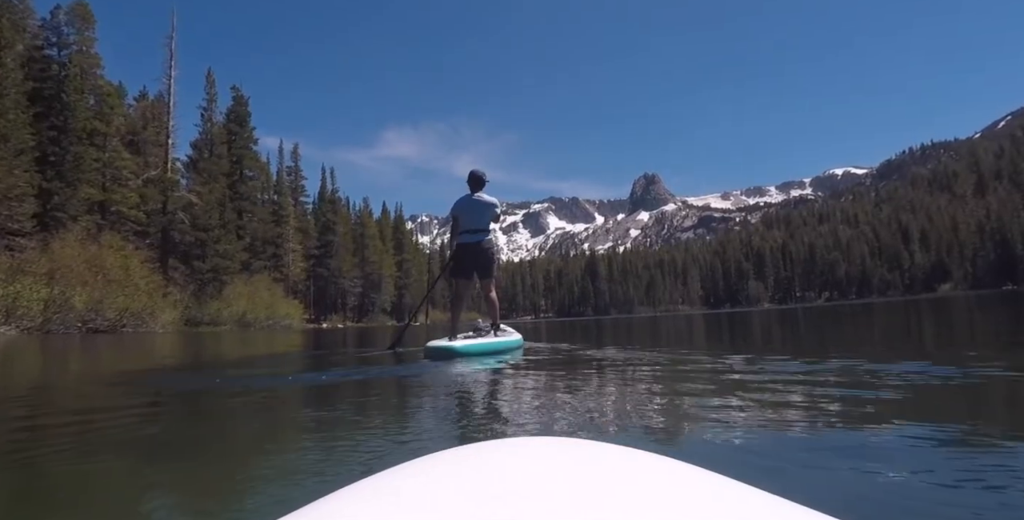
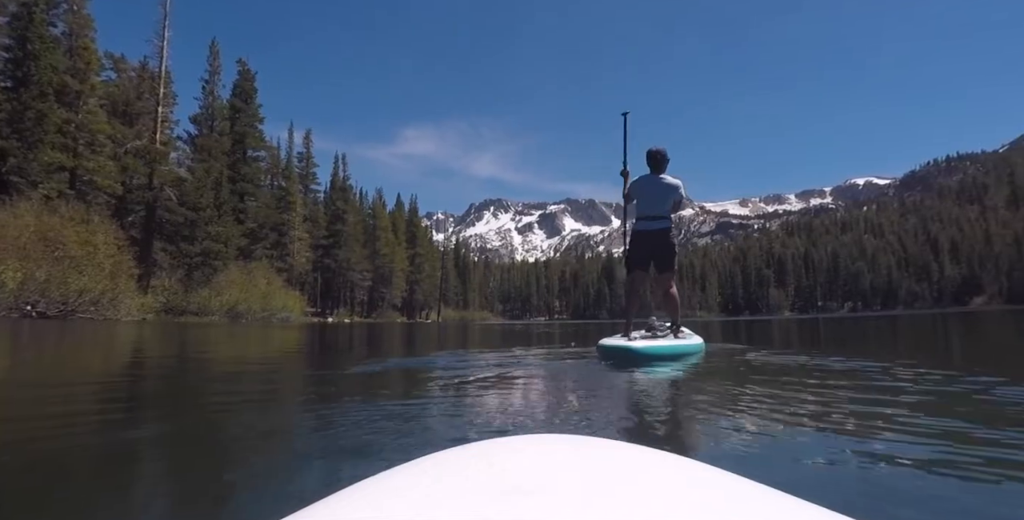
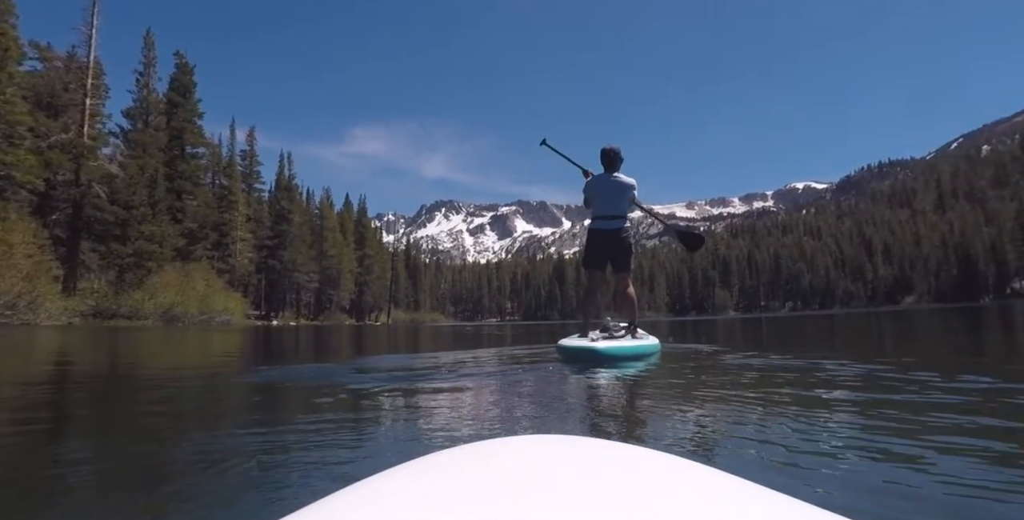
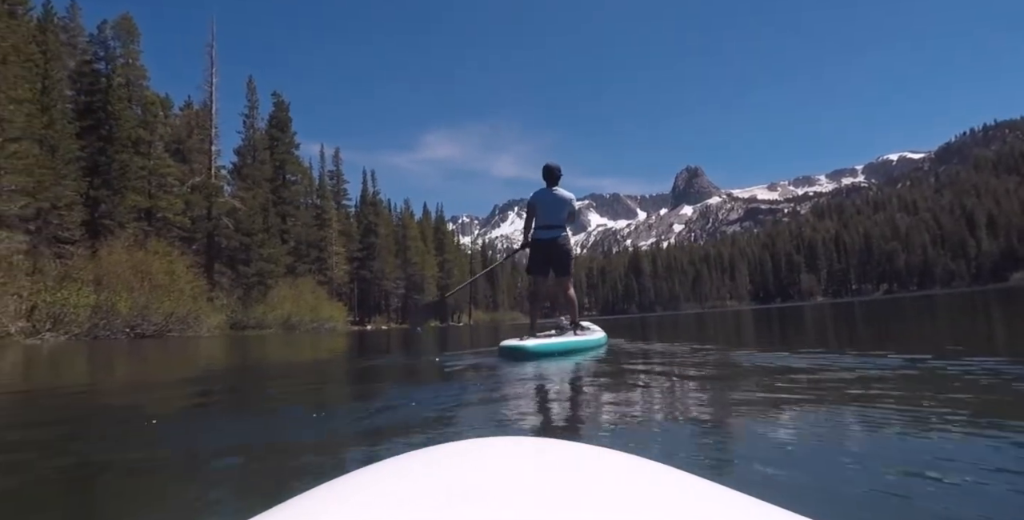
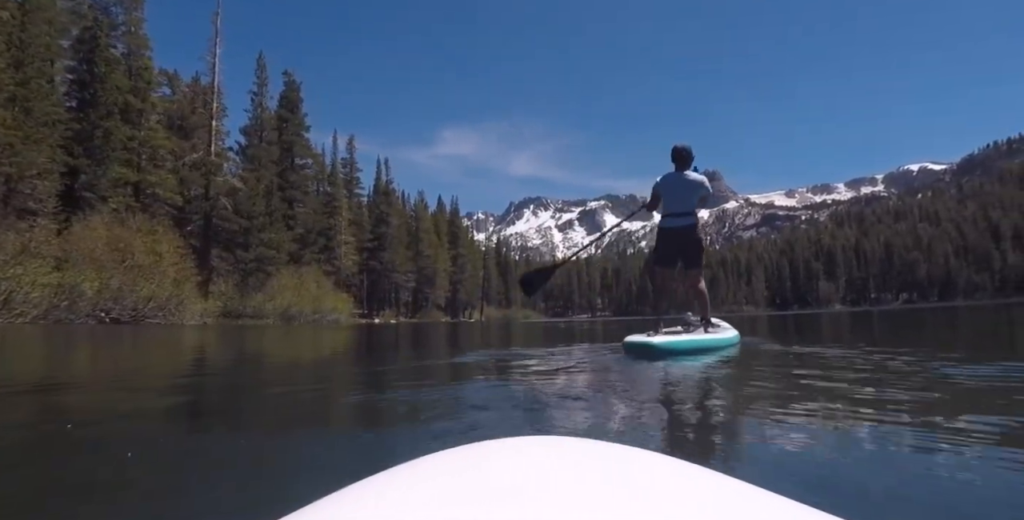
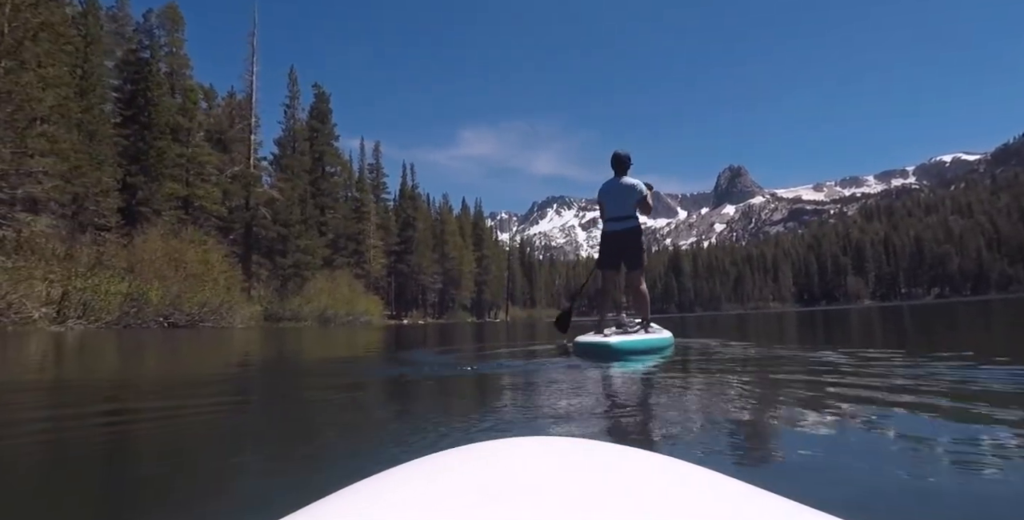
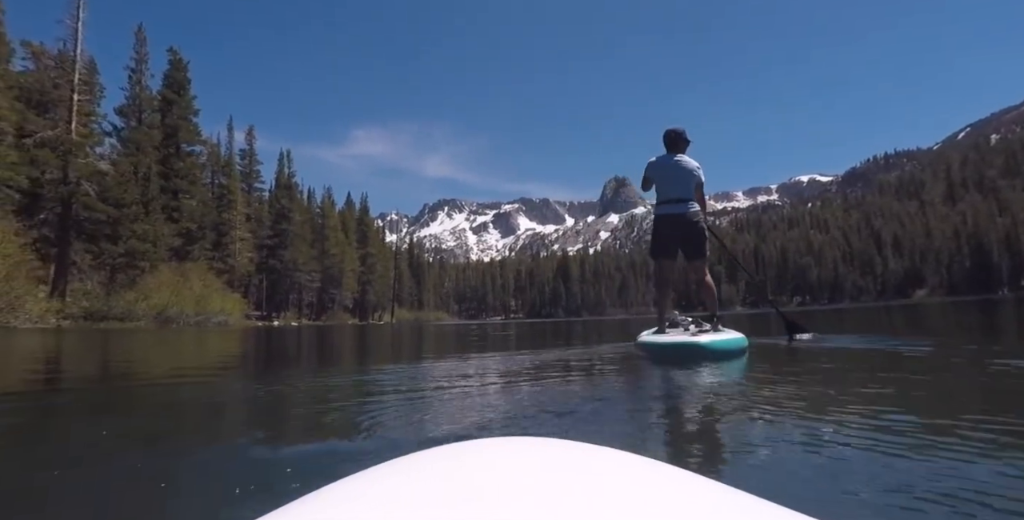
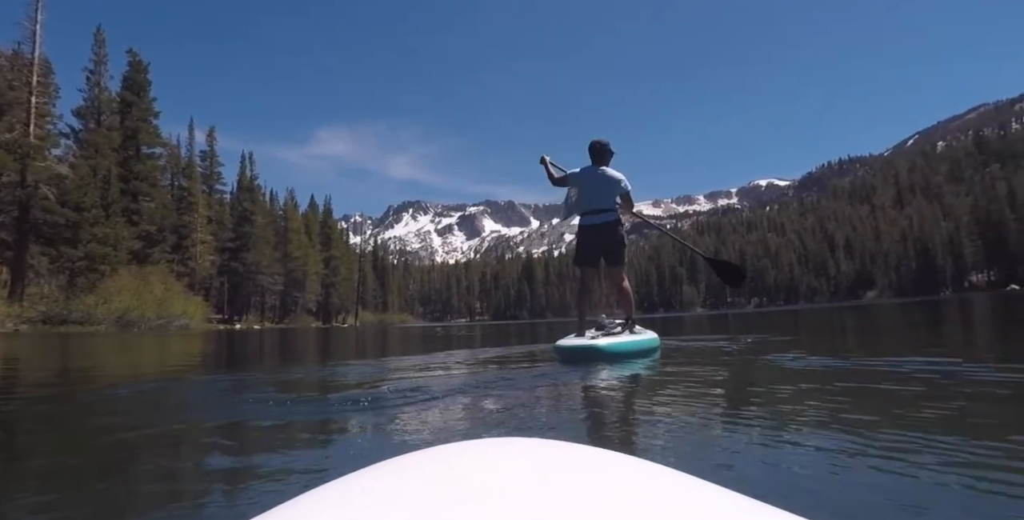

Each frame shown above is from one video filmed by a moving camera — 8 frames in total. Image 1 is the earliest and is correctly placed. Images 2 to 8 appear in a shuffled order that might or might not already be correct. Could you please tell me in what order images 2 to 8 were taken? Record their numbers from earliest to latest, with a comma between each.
4, 6, 5, 2, 3, 8, 7
